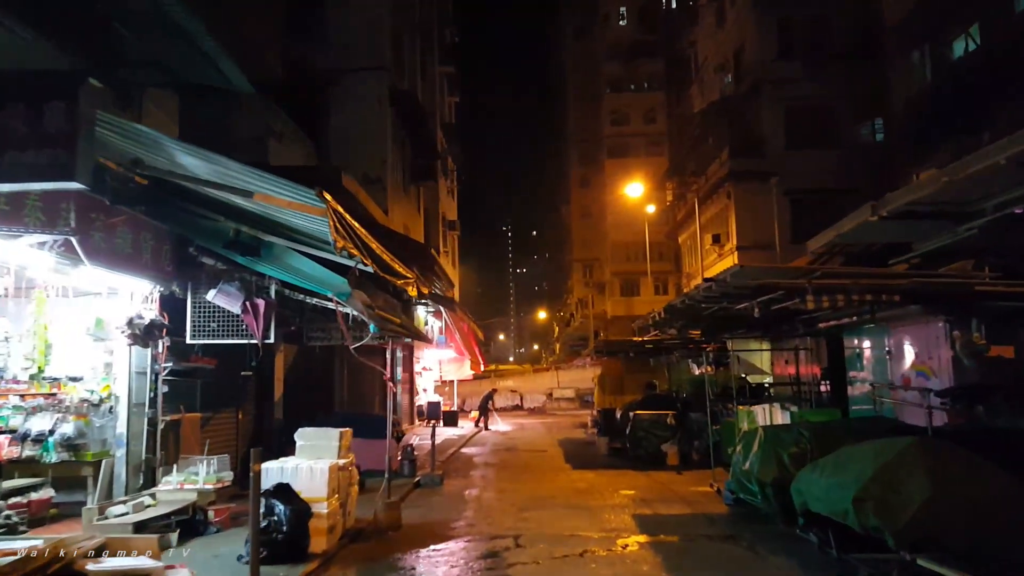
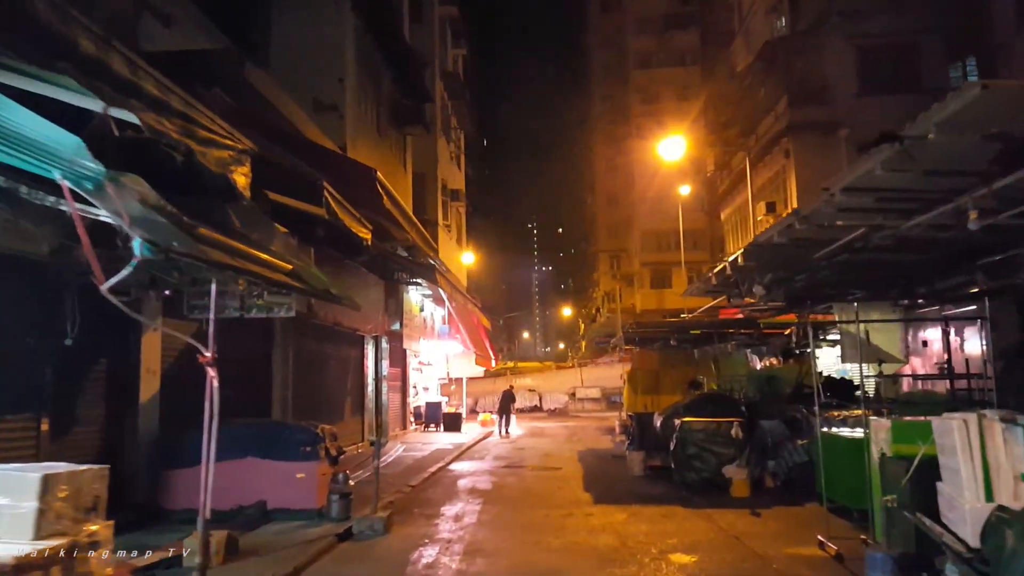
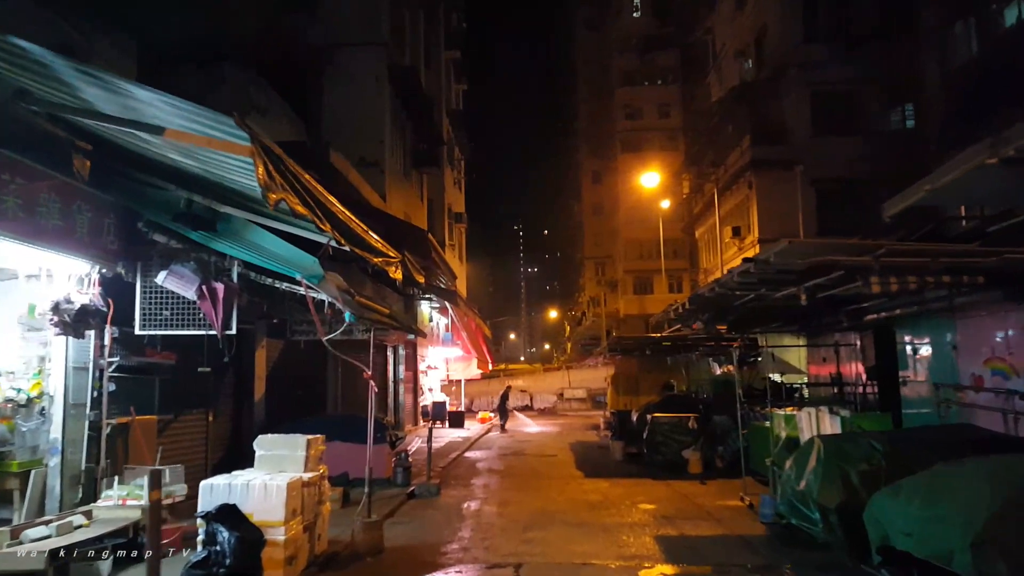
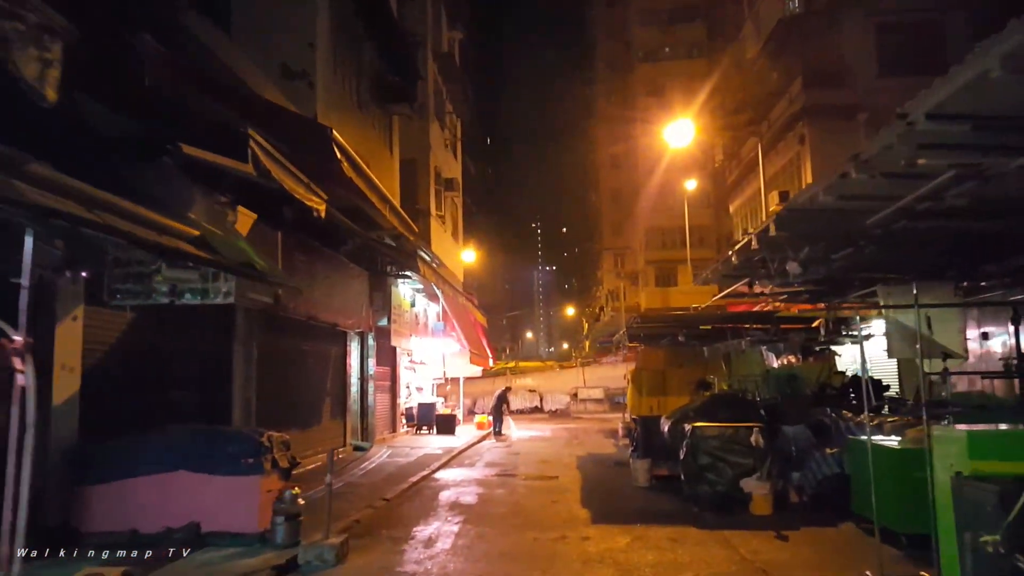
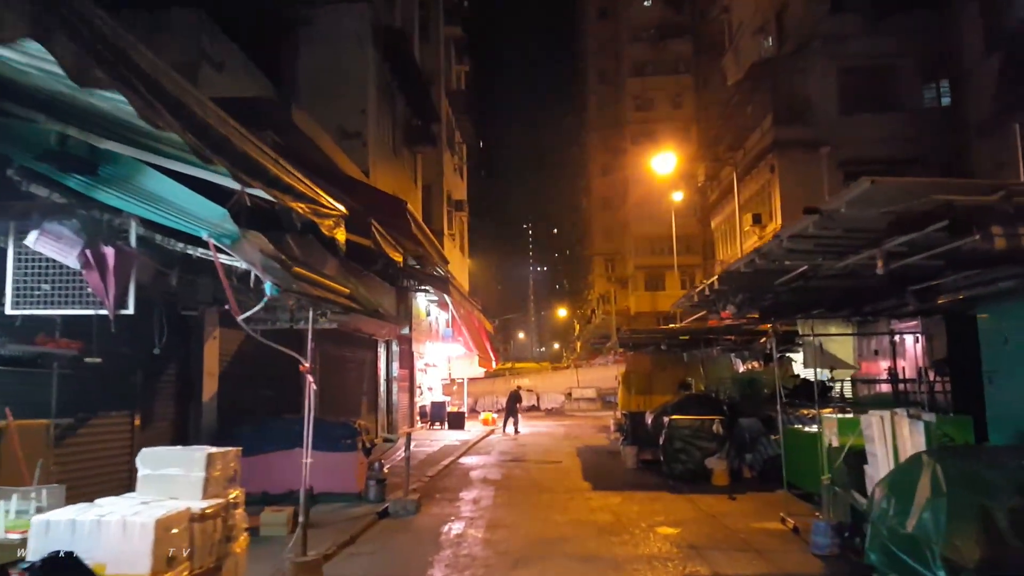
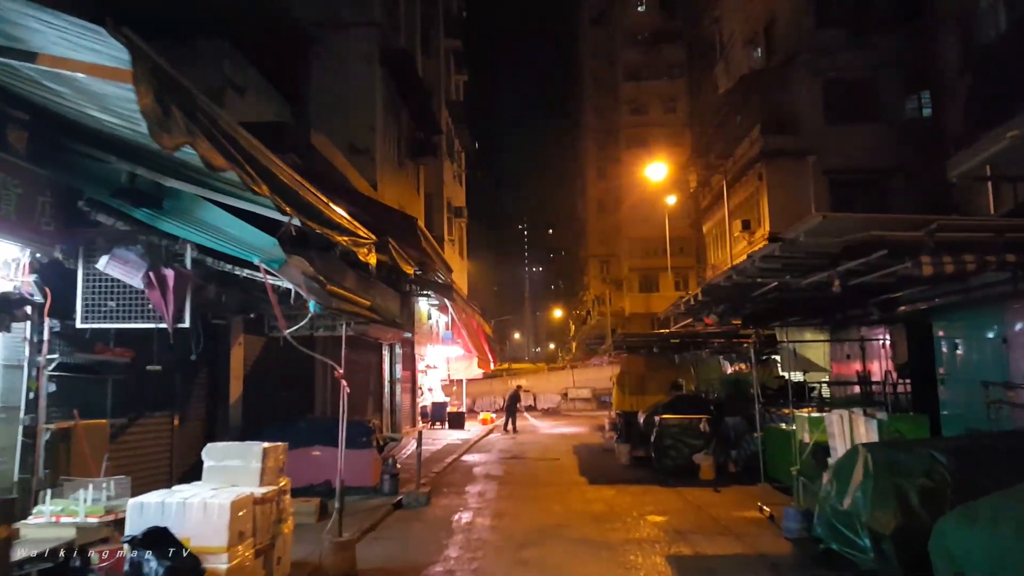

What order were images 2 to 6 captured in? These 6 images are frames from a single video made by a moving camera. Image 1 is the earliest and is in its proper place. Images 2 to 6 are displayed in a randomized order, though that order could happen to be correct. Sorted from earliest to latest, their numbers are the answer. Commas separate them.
3, 6, 5, 2, 4
